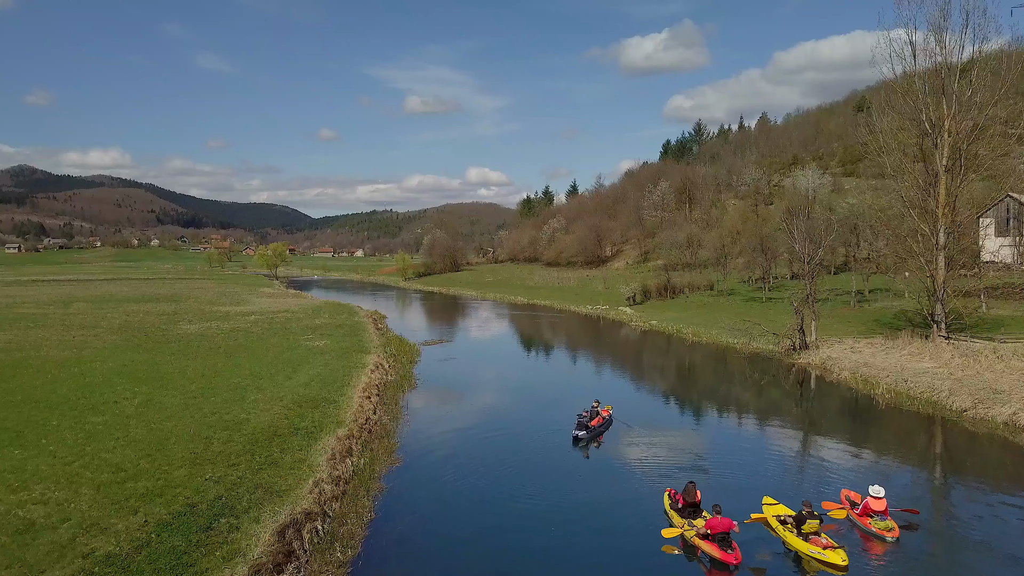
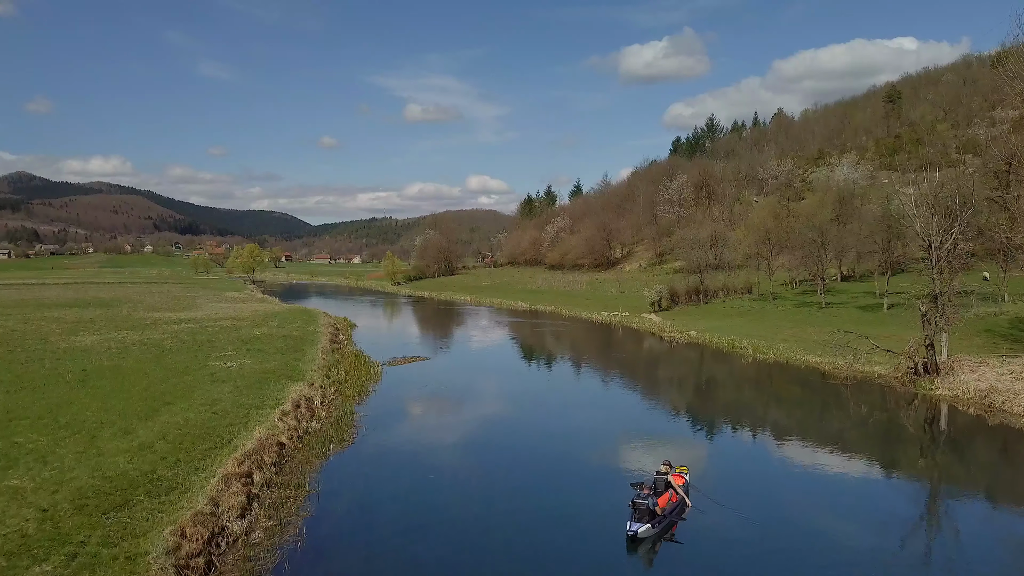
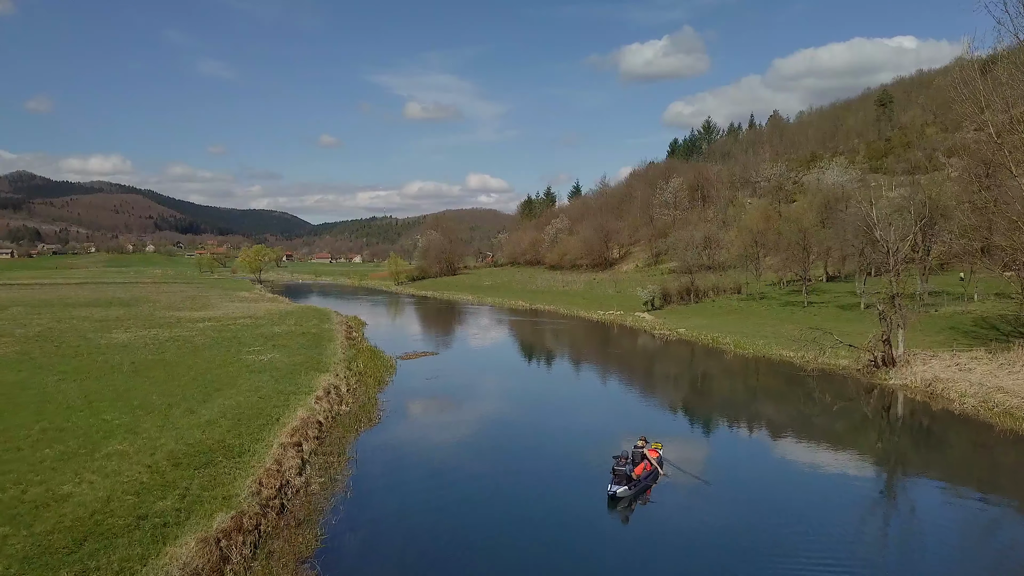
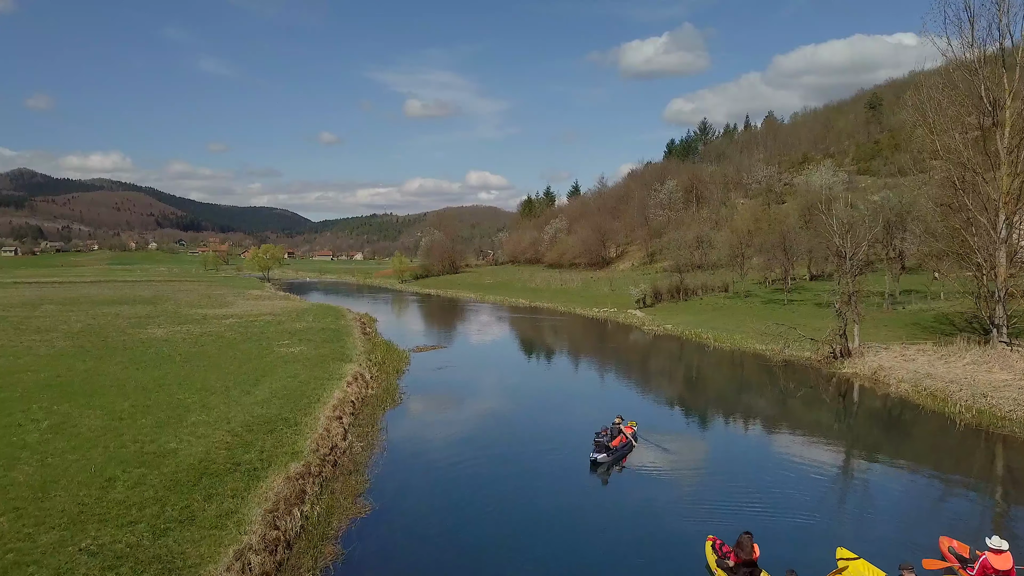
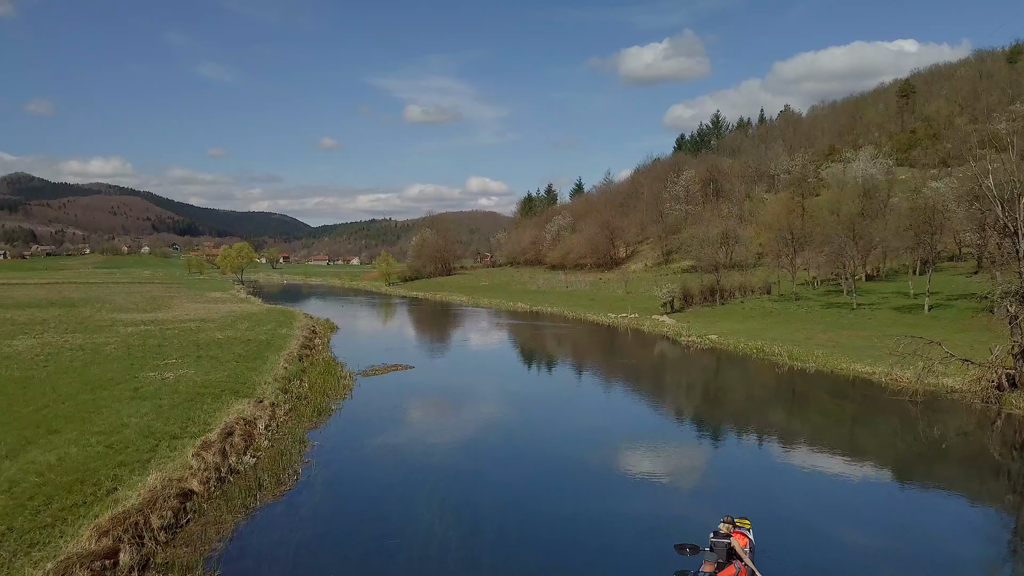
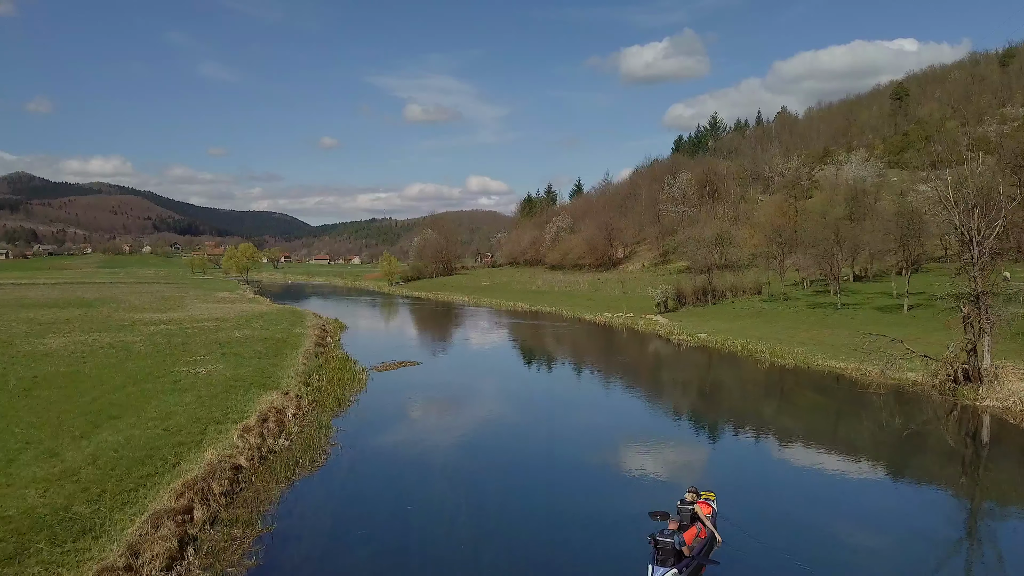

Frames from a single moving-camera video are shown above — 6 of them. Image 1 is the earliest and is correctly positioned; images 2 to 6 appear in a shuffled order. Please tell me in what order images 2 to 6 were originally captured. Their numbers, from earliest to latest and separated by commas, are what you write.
4, 3, 2, 6, 5
